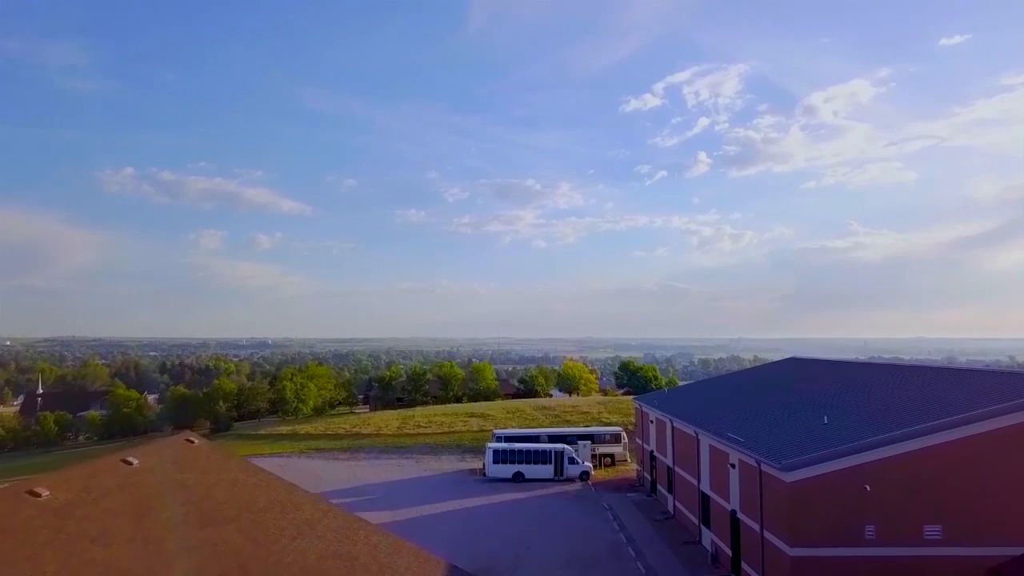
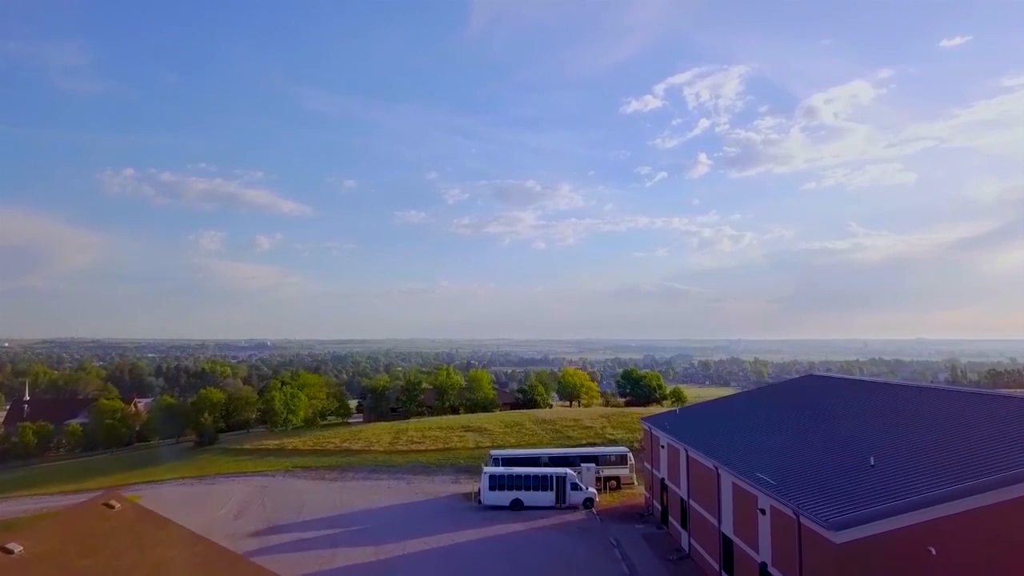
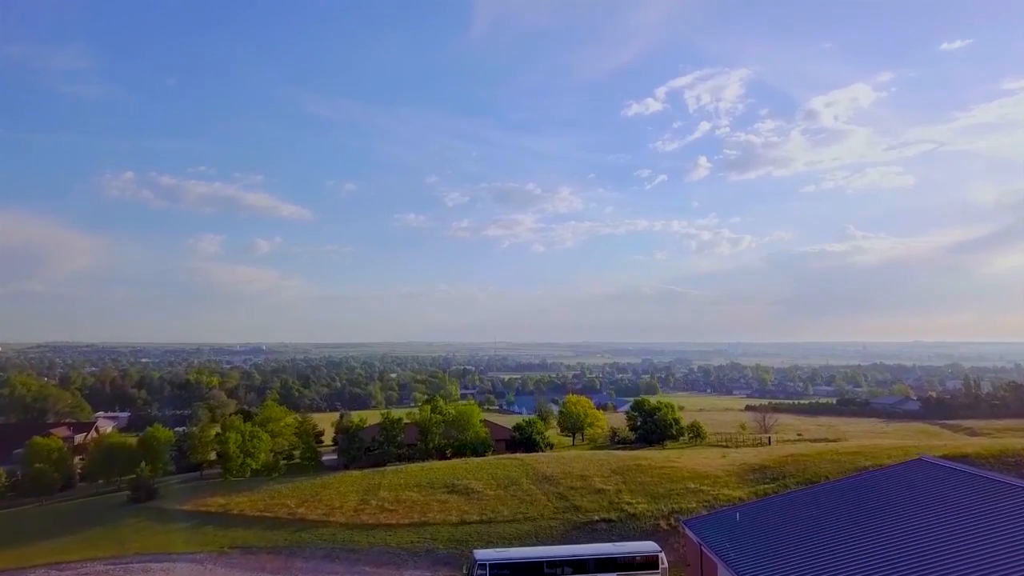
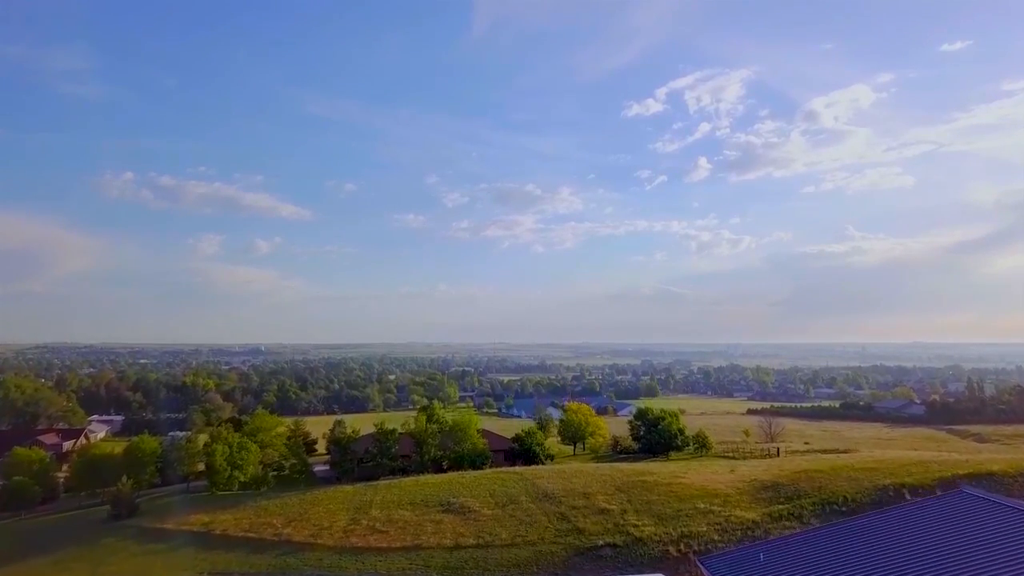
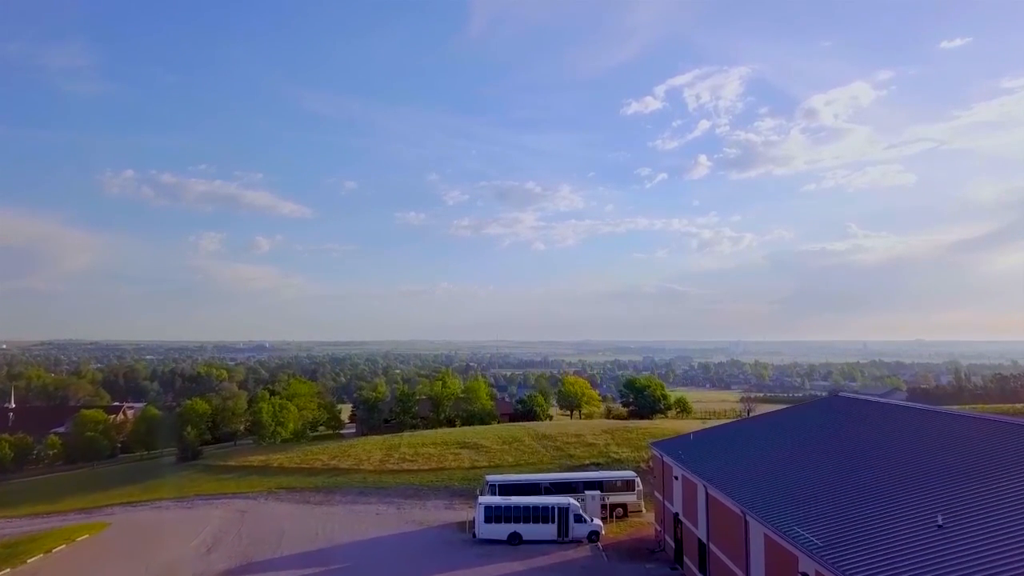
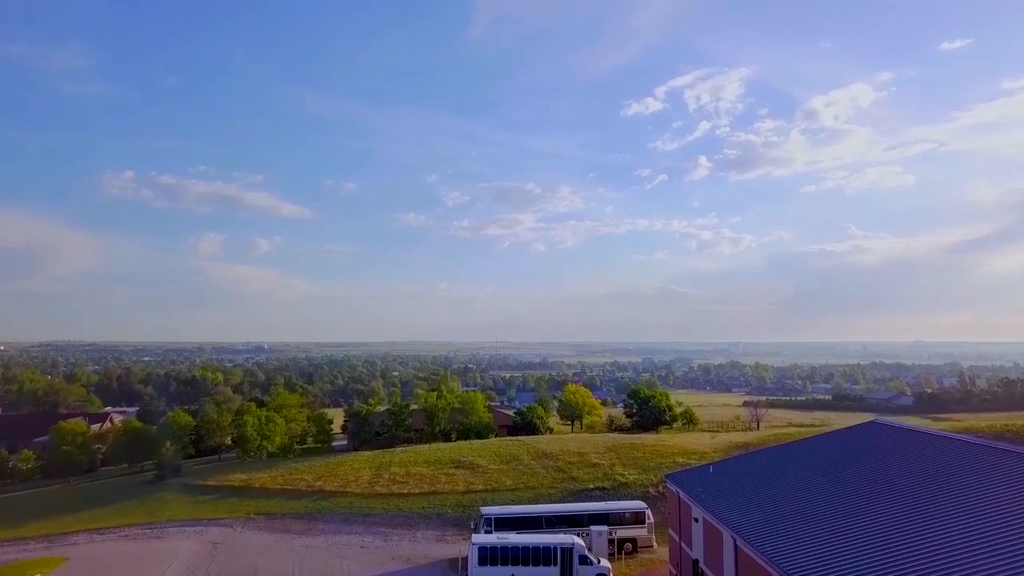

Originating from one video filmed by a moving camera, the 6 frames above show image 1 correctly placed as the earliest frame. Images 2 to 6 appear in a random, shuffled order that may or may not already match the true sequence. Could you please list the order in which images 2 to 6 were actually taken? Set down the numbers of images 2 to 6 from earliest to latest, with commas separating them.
2, 5, 6, 3, 4
